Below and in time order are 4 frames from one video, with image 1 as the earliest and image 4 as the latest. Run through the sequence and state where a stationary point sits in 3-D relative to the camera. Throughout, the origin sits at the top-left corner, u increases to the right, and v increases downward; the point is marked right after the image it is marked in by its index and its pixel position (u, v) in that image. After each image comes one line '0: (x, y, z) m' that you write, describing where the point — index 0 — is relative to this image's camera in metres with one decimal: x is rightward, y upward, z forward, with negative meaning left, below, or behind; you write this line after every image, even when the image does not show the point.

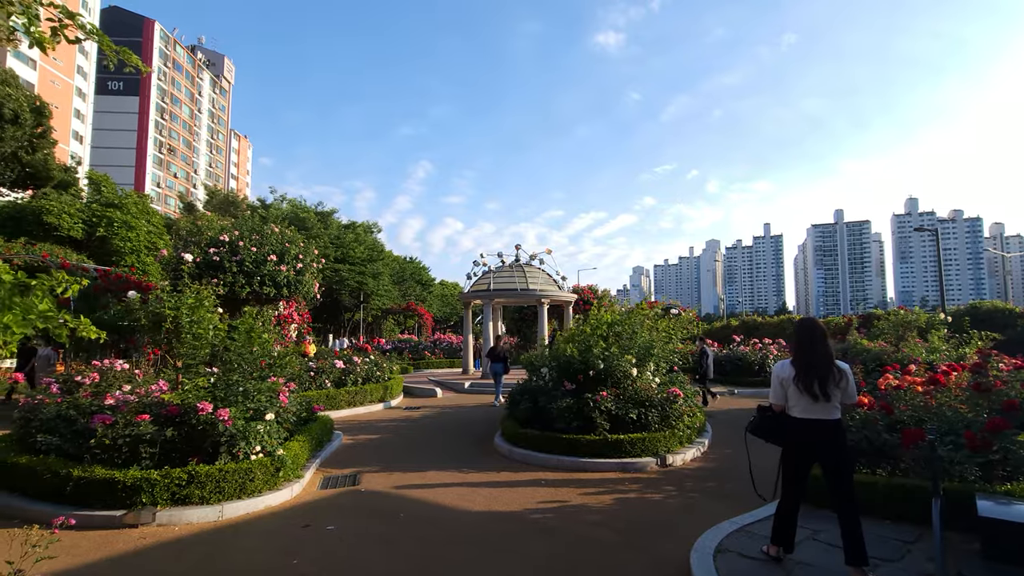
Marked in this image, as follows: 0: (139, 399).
0: (-4.5, -1.3, +5.9) m
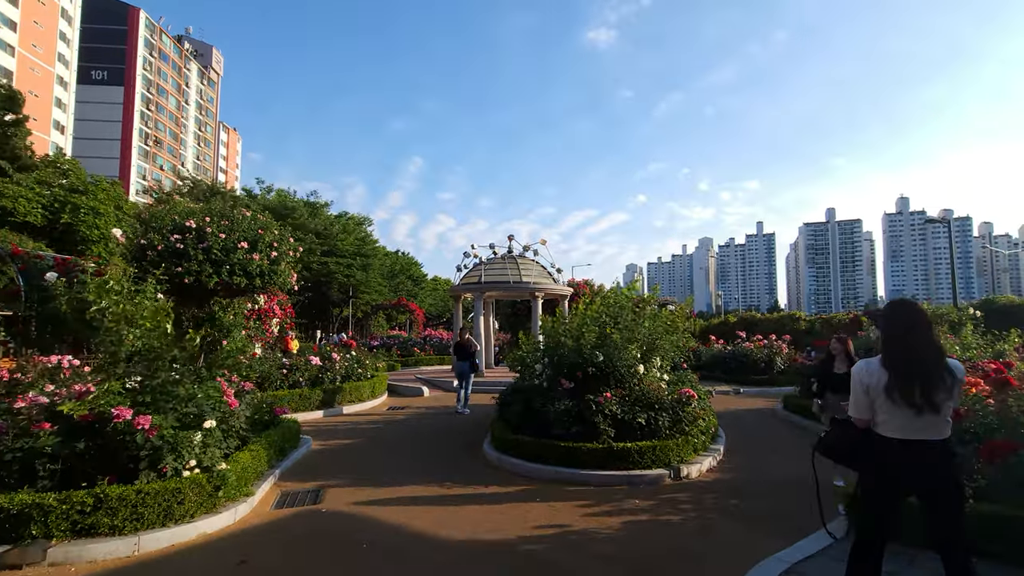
0: (-4.6, -1.1, +4.8) m
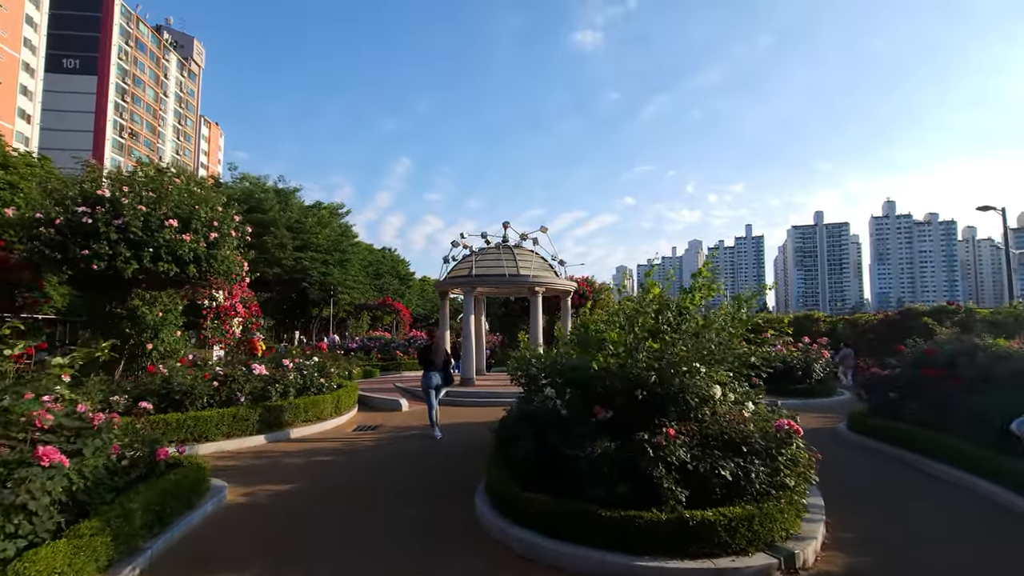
0: (-4.5, -0.9, +2.3) m
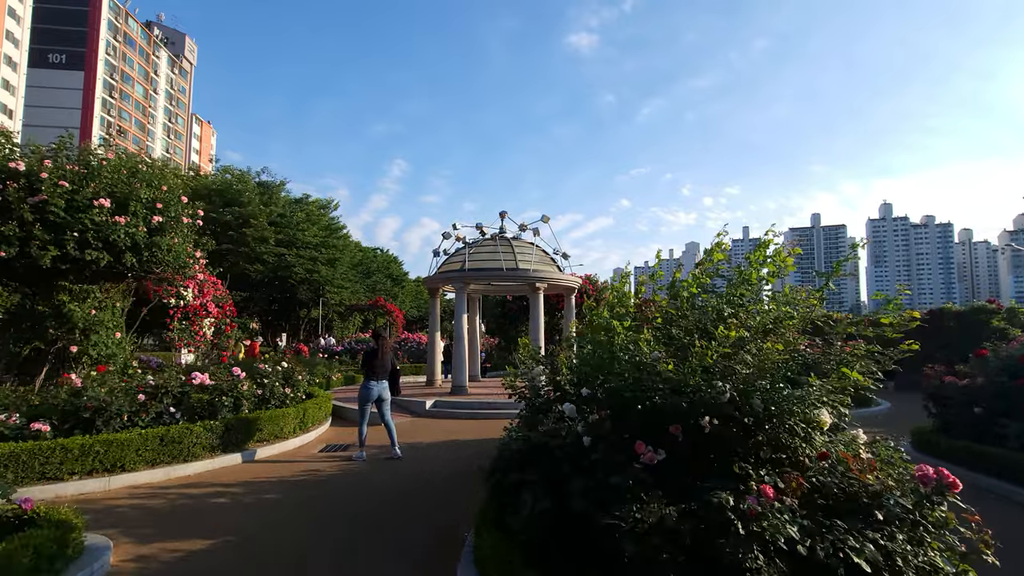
0: (-4.5, -0.7, +0.6) m
